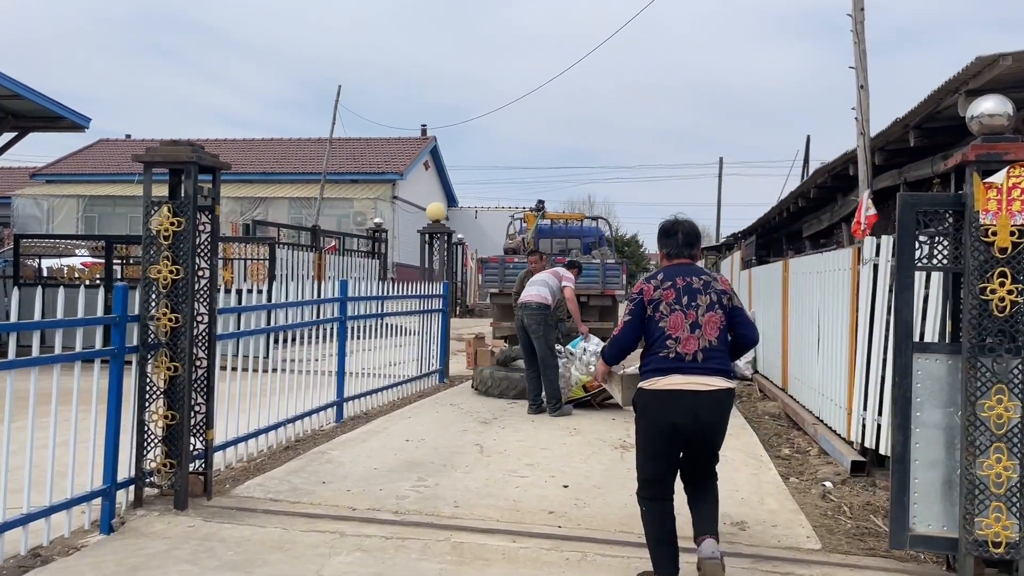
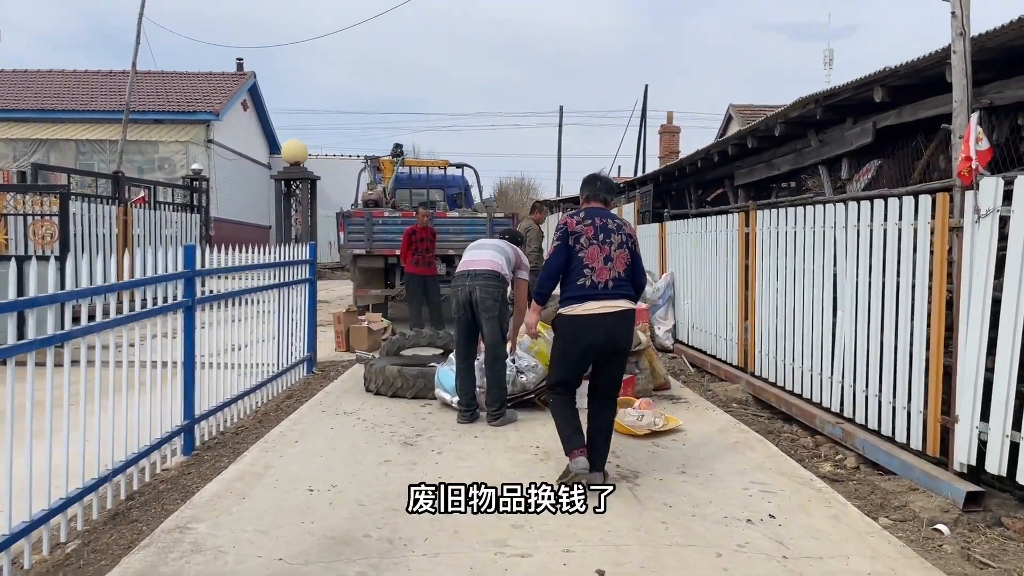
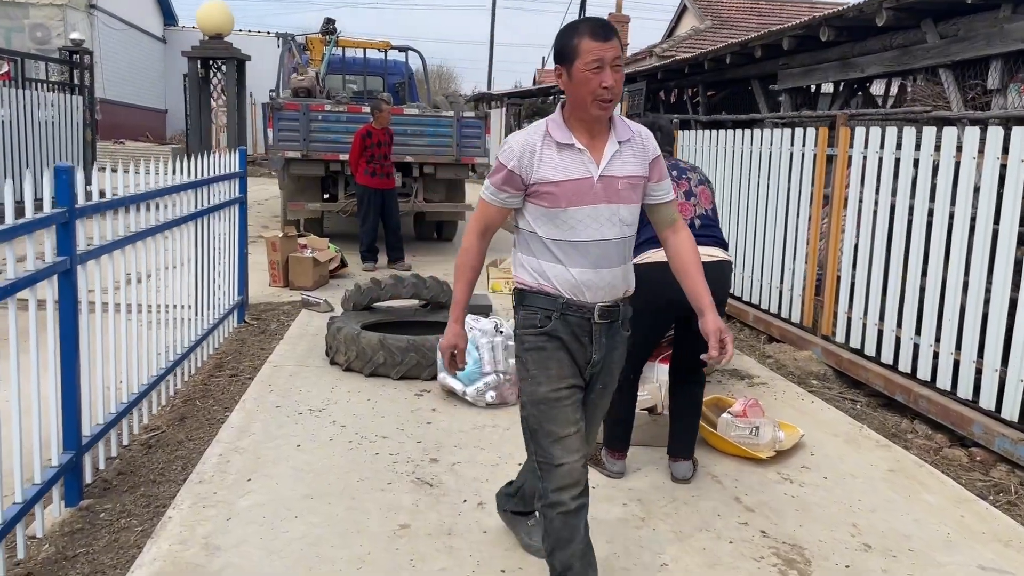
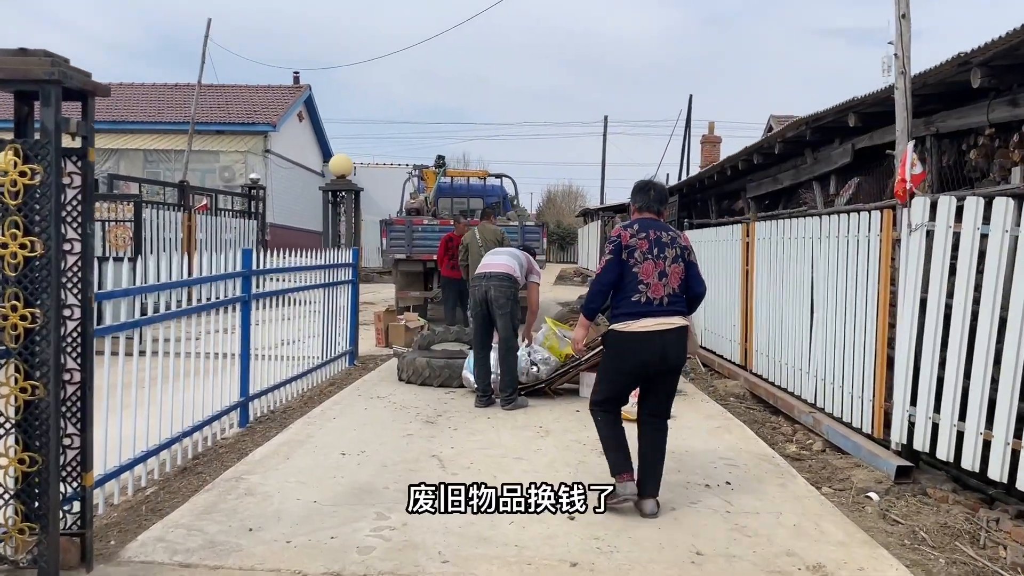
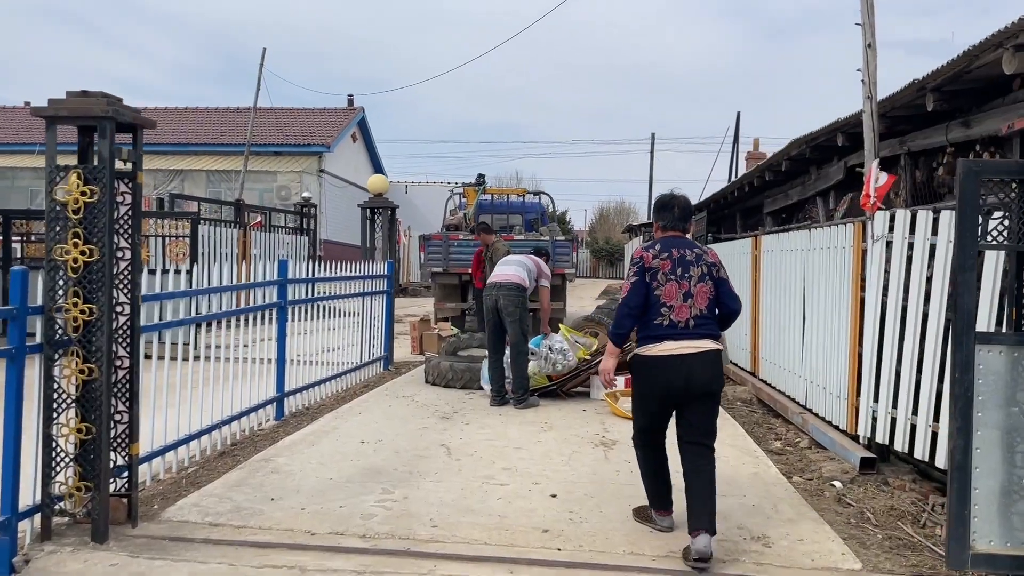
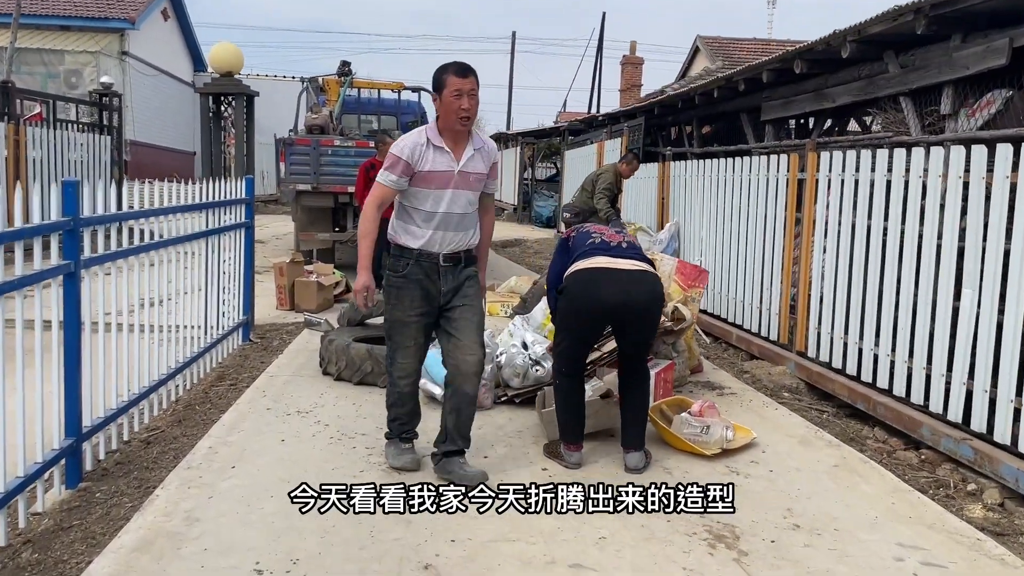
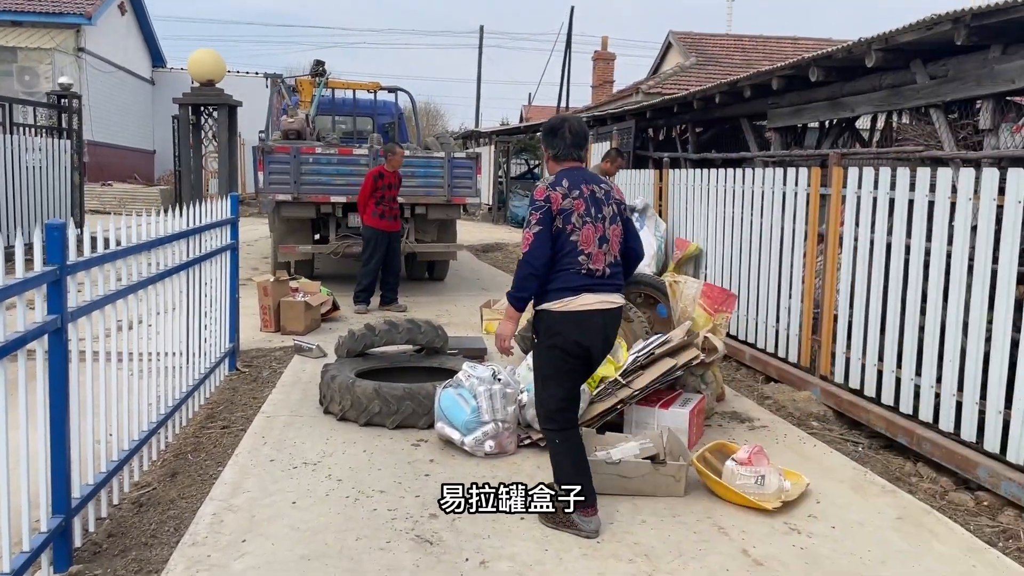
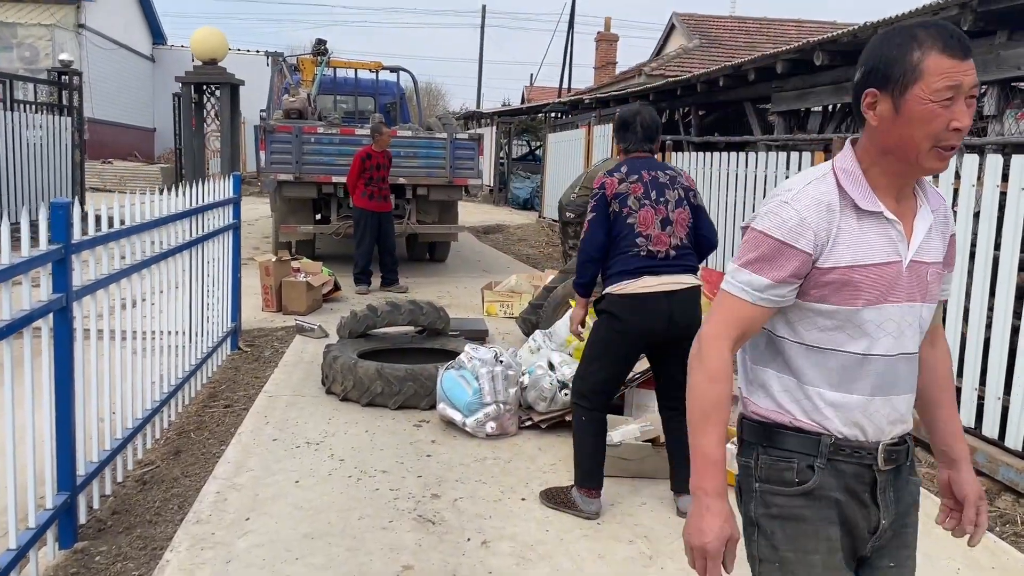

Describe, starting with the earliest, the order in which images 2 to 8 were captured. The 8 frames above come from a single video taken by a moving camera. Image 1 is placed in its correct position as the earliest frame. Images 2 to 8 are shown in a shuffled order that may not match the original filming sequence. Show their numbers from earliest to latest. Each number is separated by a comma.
5, 4, 2, 6, 3, 8, 7
